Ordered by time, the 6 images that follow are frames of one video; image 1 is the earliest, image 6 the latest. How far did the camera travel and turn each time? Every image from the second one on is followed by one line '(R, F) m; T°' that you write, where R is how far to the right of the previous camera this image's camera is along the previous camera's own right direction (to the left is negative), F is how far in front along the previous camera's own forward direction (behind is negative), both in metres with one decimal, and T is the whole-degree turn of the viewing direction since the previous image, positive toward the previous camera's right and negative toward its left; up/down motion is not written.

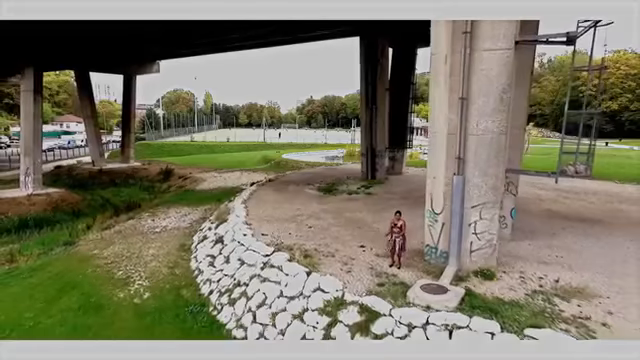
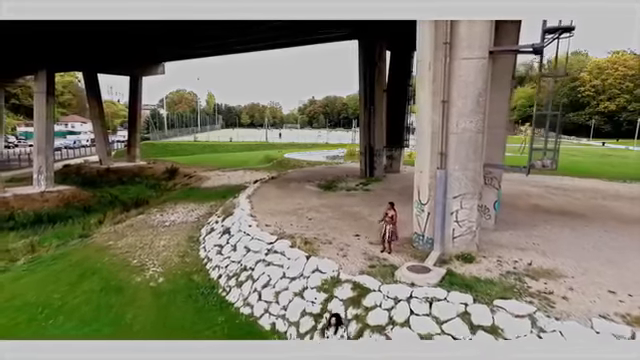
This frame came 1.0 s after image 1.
(+0.1, -0.8) m; 0°
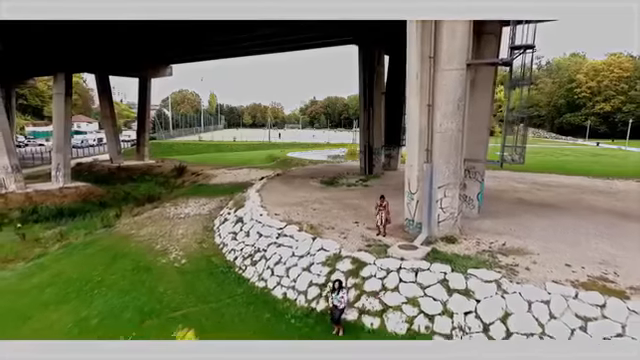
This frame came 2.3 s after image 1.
(-0.1, -1.3) m; 0°
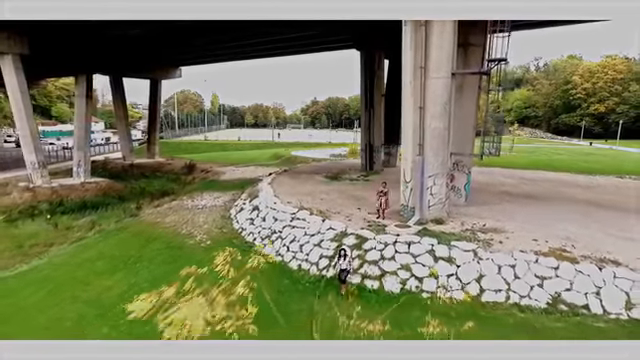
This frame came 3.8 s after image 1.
(-0.2, -1.6) m; 0°
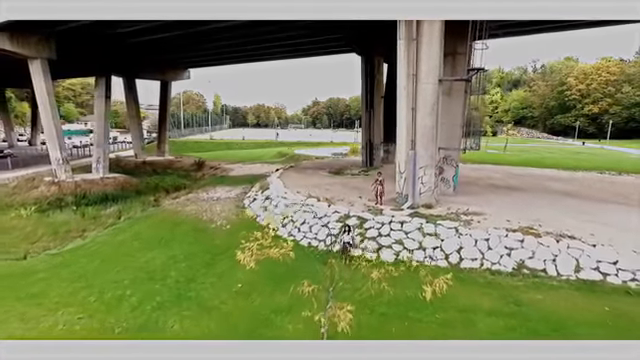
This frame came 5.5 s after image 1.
(-0.2, -1.7) m; 0°
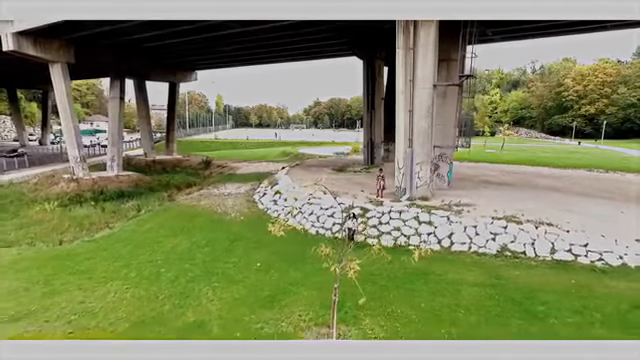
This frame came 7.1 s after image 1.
(-0.2, -1.3) m; 0°
